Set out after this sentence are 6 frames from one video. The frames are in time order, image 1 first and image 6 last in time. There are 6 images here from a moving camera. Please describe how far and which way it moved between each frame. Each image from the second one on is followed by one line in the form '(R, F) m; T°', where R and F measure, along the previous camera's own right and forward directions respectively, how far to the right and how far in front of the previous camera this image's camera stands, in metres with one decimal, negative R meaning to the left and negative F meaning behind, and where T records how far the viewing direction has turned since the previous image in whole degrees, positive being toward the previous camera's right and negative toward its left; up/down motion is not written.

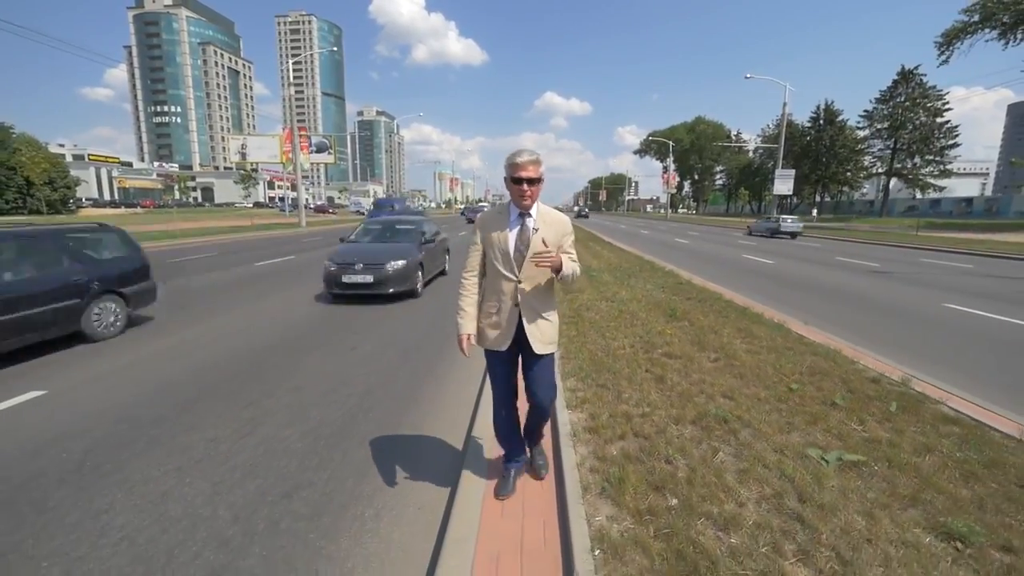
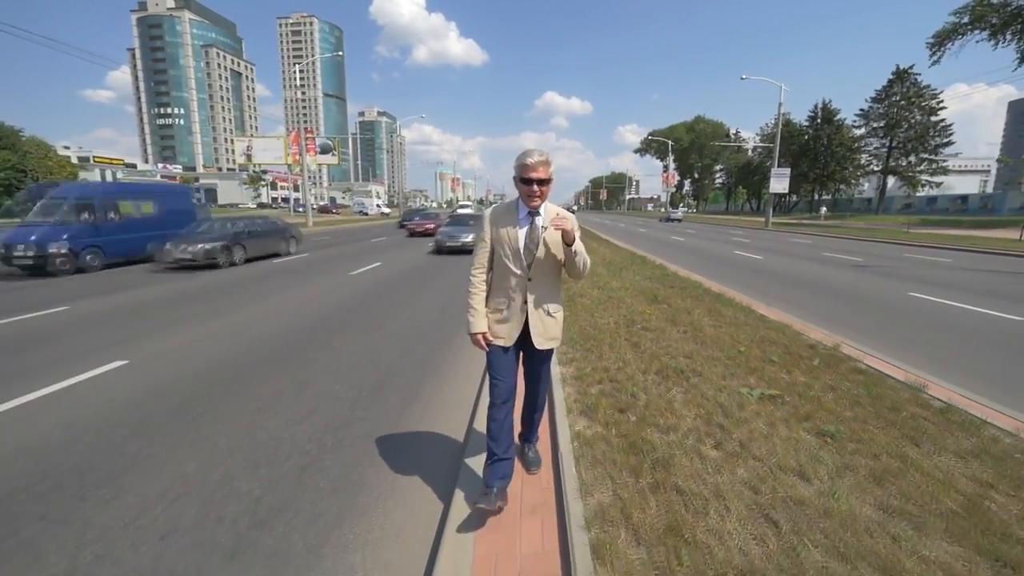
(0.0, -1.0) m; 0°
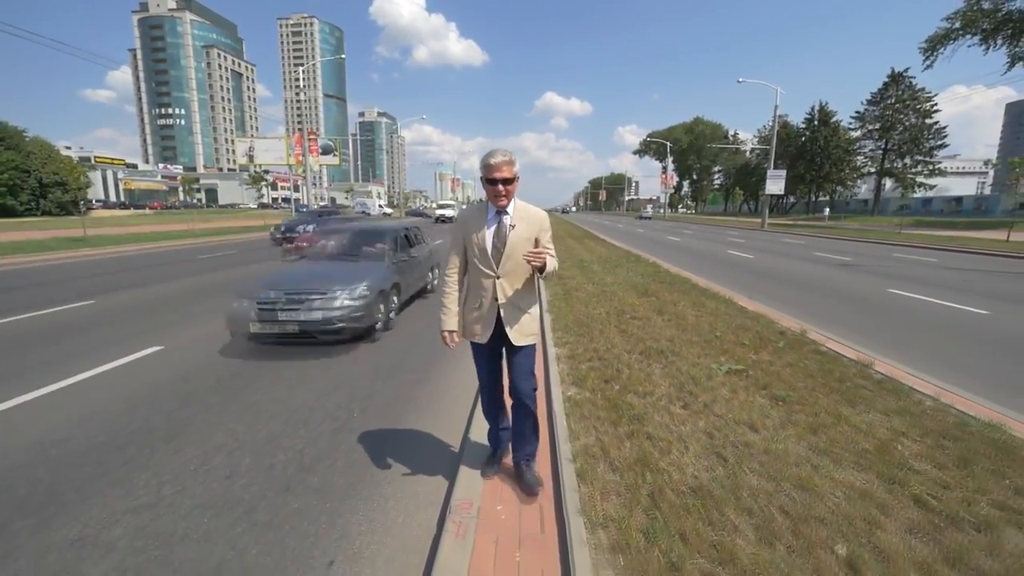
(0.0, -0.6) m; 0°
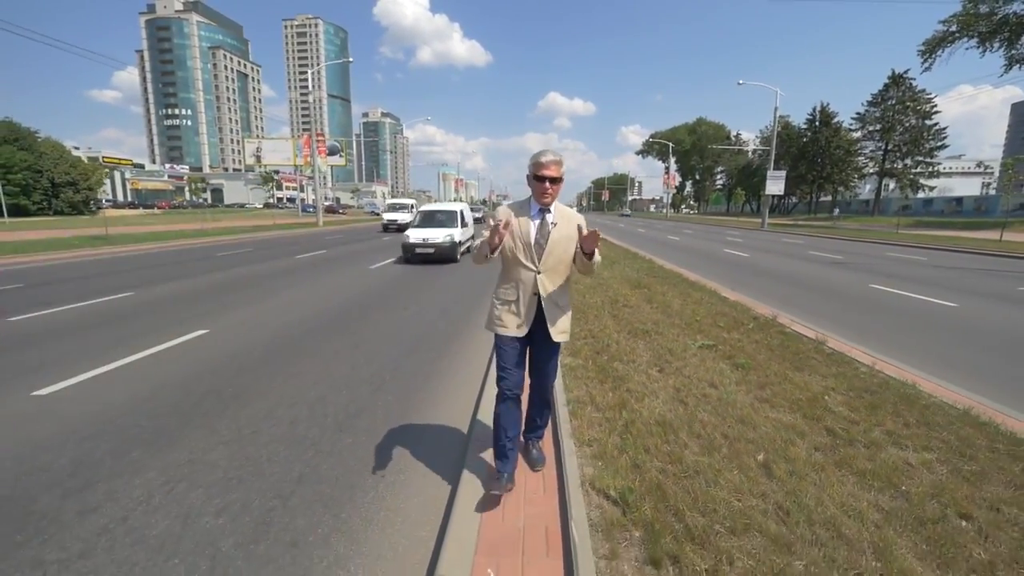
(0.0, -0.8) m; 0°
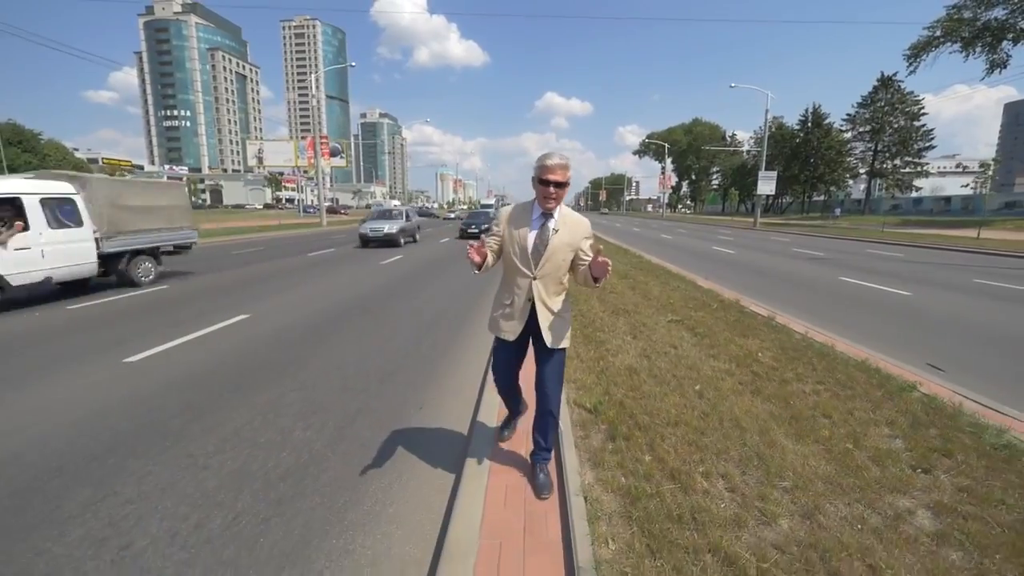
(-0.1, -1.1) m; 0°
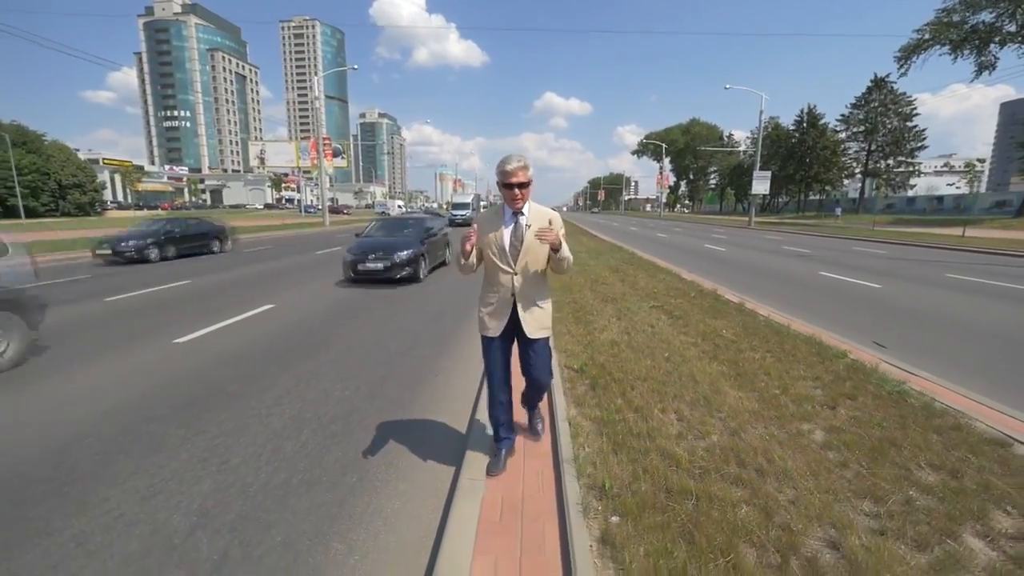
(0.0, -0.9) m; 0°
